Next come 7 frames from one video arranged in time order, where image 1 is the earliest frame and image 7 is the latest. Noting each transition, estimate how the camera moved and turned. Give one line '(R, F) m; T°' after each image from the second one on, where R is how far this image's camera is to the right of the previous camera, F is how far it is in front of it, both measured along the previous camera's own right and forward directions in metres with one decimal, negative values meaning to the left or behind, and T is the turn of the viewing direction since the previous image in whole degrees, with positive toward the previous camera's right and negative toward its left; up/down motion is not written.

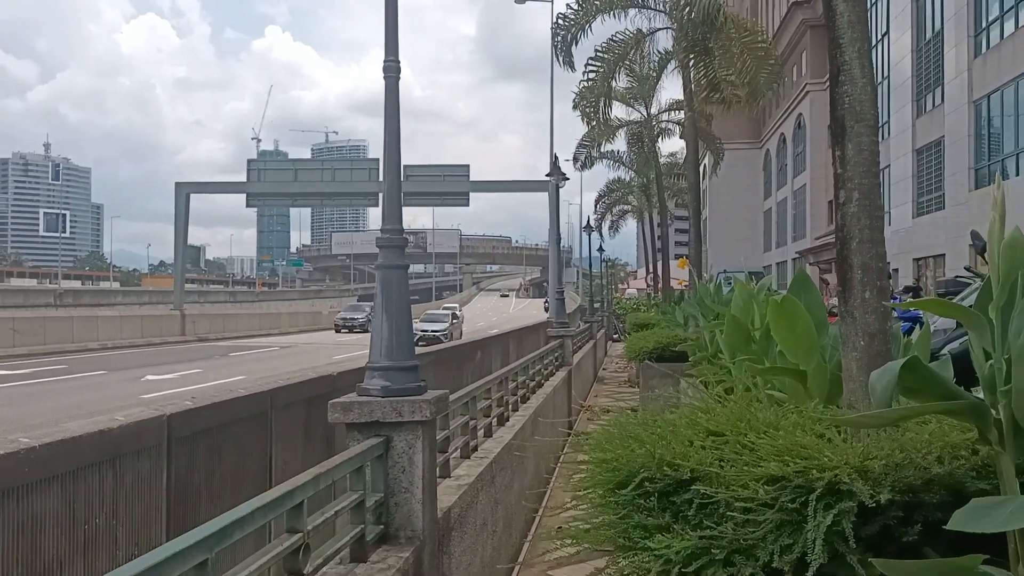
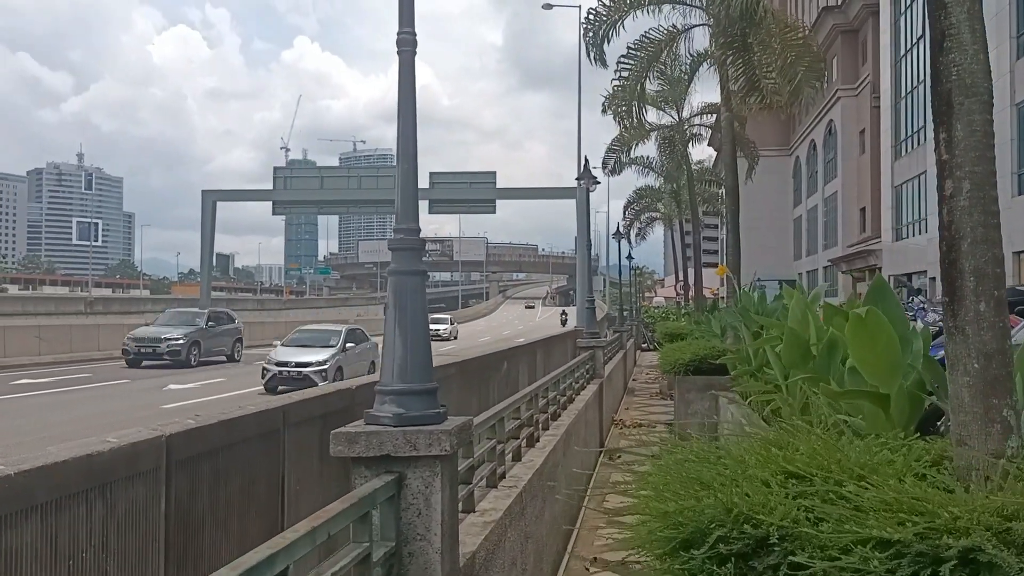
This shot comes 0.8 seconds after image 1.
(0.0, +0.5) m; -2°
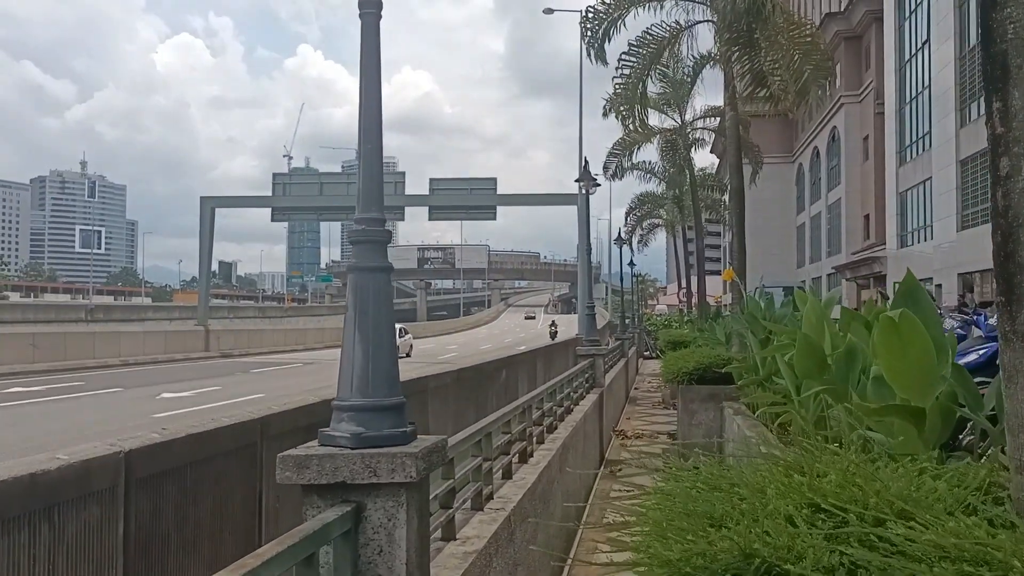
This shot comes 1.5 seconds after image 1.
(+0.1, +0.4) m; 0°
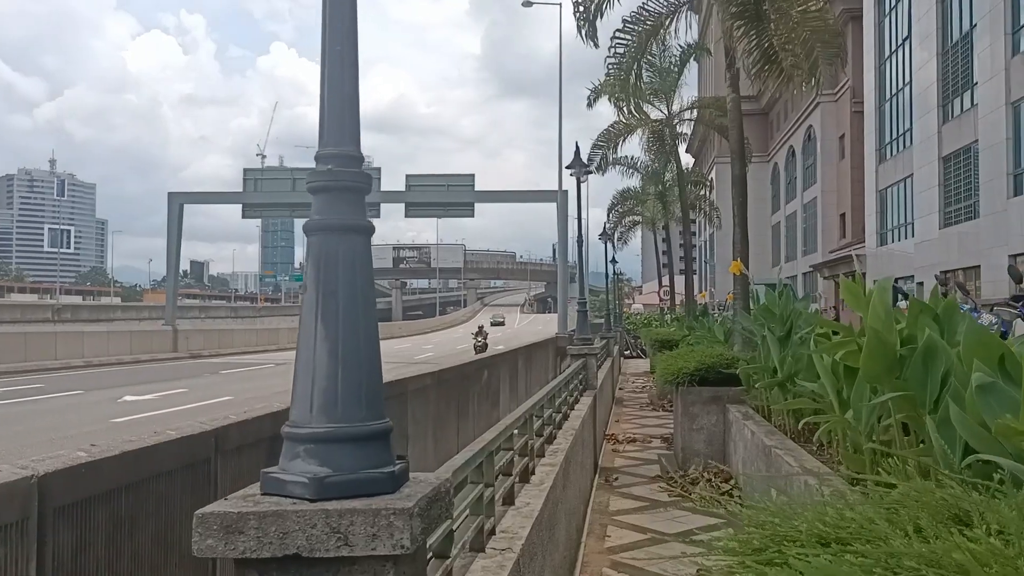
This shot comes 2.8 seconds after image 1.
(-0.1, +0.8) m; +2°
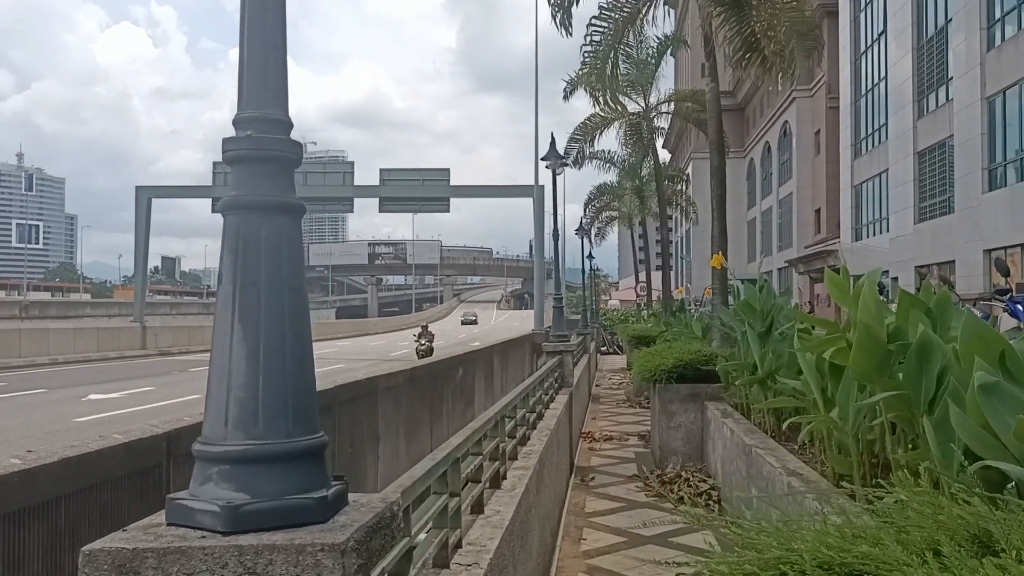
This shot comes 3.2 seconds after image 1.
(0.0, +0.2) m; +2°
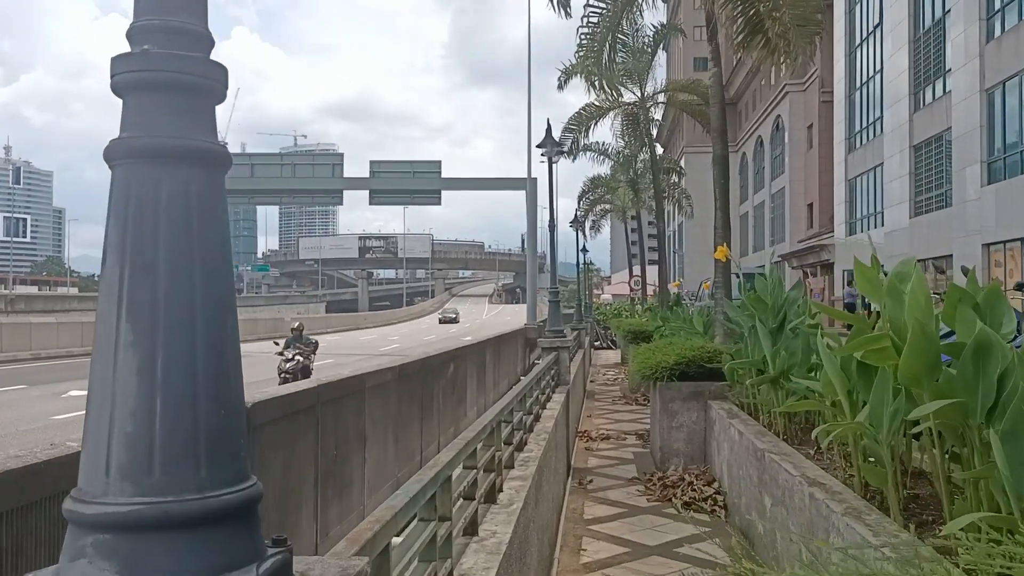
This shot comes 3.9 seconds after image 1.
(0.0, +0.4) m; +1°
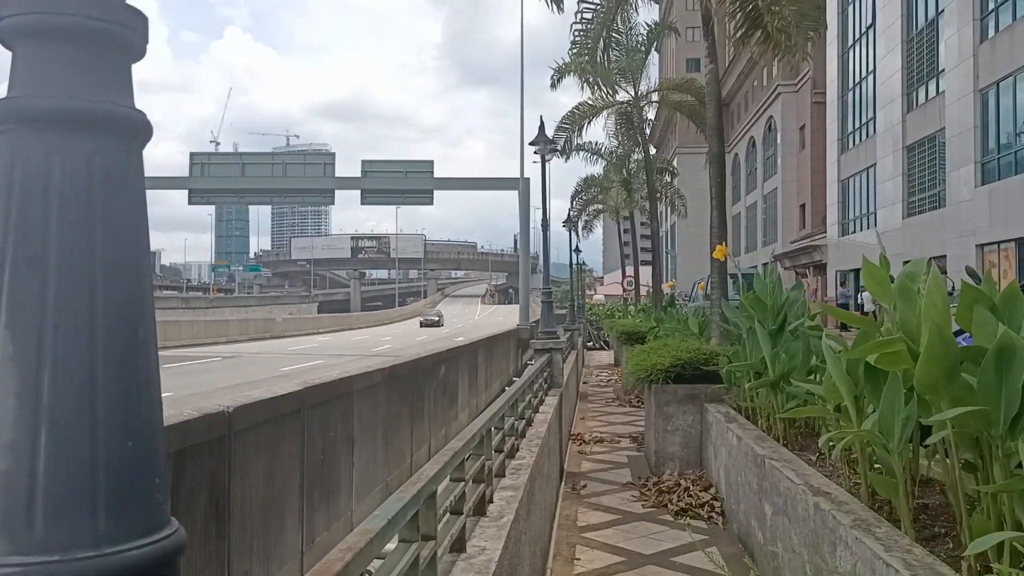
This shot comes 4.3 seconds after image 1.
(0.0, +0.2) m; +1°
